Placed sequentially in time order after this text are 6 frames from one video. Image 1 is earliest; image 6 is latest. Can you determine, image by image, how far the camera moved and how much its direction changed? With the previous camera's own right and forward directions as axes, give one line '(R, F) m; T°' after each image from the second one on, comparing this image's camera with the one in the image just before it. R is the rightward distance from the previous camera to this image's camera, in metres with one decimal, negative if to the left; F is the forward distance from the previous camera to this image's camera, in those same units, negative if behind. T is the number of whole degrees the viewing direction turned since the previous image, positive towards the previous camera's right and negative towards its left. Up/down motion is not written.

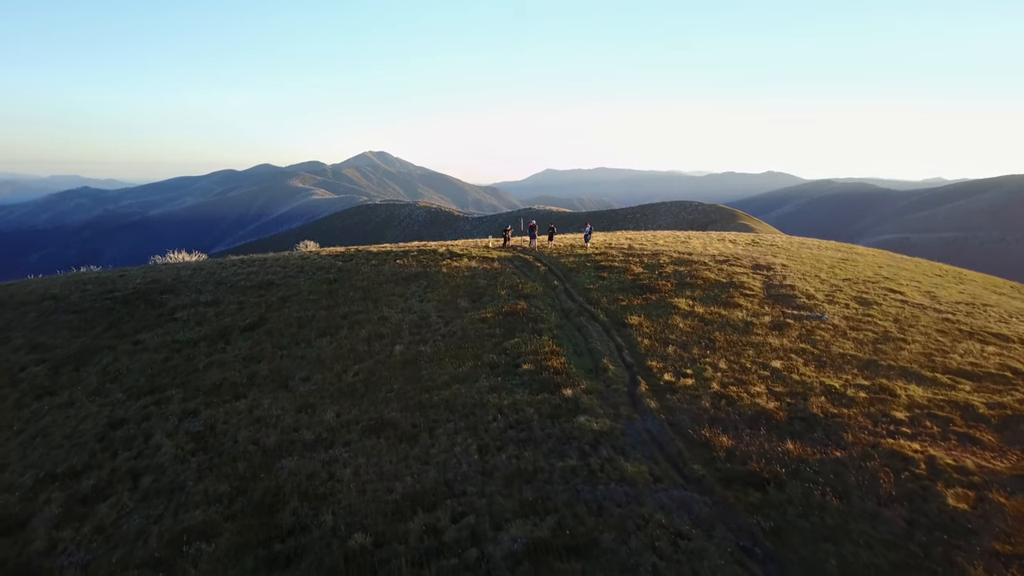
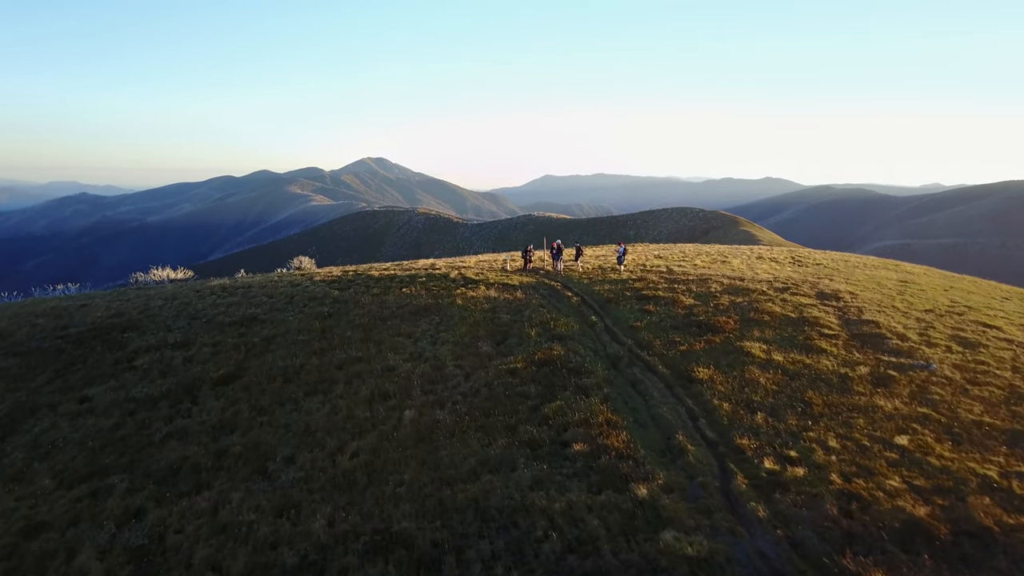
(-0.9, +4.3) m; 0°
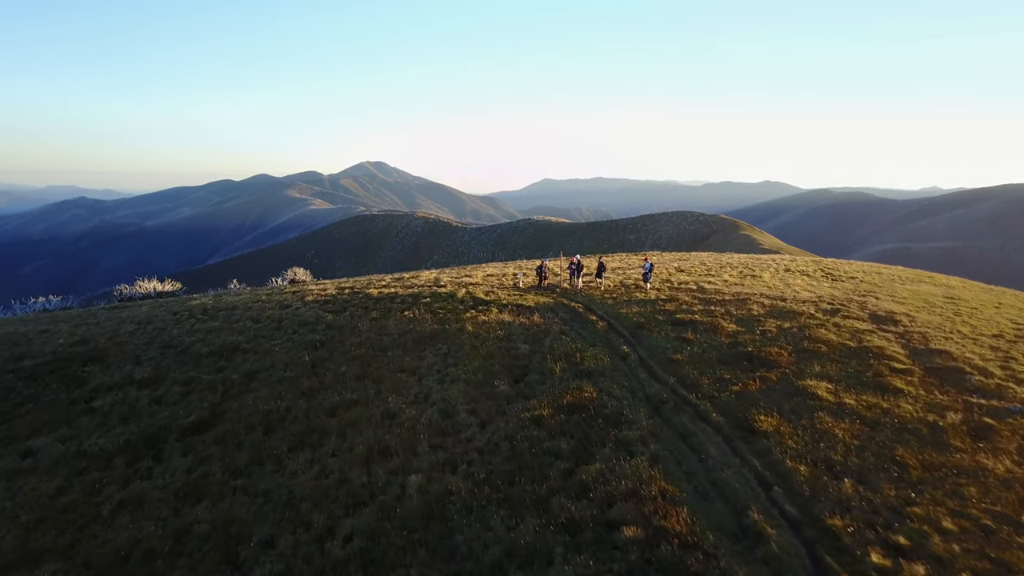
(-0.5, +2.9) m; 0°
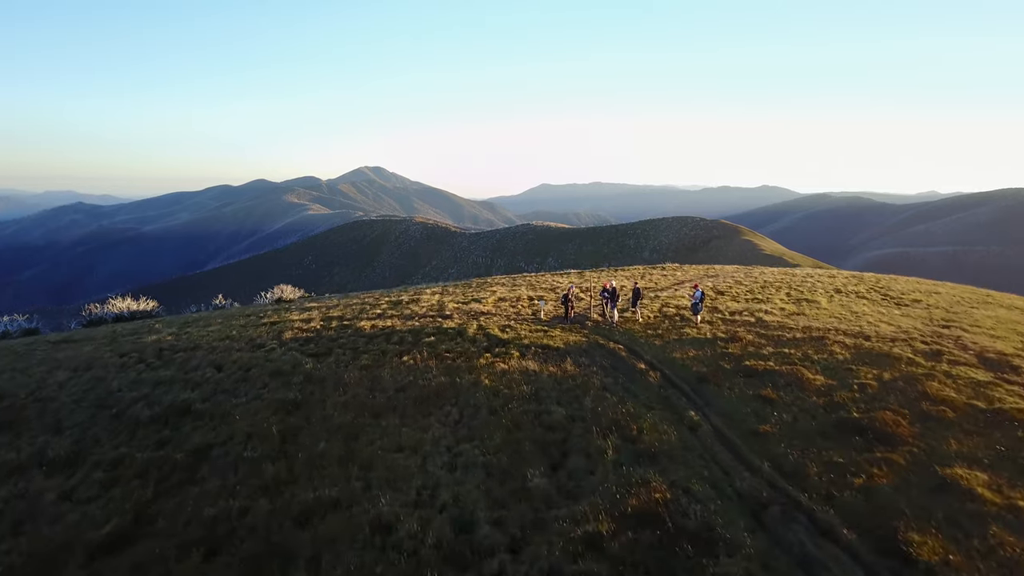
(-0.7, +4.5) m; 0°
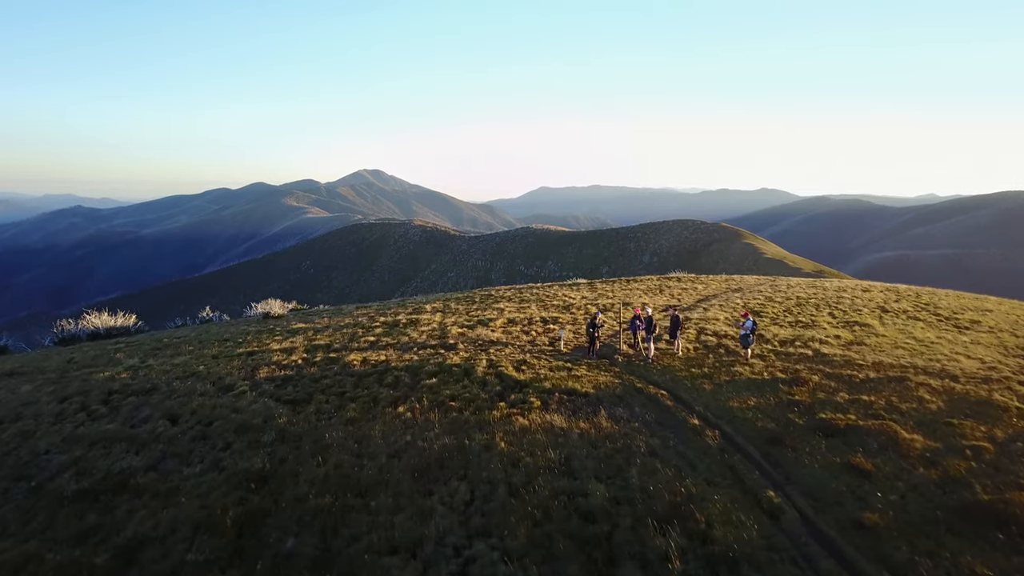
(-0.4, +3.3) m; 0°
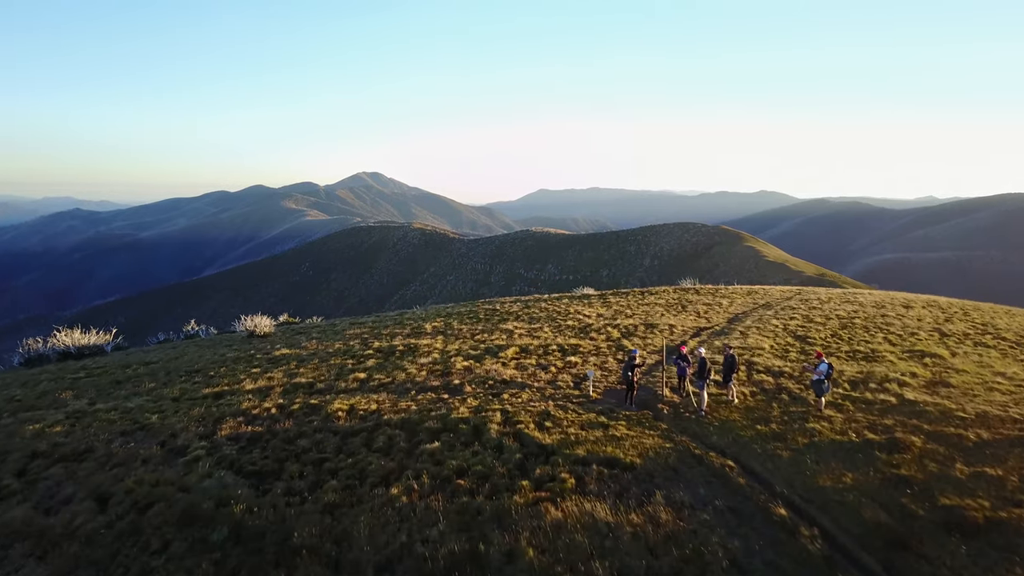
(-0.4, +3.3) m; 0°
